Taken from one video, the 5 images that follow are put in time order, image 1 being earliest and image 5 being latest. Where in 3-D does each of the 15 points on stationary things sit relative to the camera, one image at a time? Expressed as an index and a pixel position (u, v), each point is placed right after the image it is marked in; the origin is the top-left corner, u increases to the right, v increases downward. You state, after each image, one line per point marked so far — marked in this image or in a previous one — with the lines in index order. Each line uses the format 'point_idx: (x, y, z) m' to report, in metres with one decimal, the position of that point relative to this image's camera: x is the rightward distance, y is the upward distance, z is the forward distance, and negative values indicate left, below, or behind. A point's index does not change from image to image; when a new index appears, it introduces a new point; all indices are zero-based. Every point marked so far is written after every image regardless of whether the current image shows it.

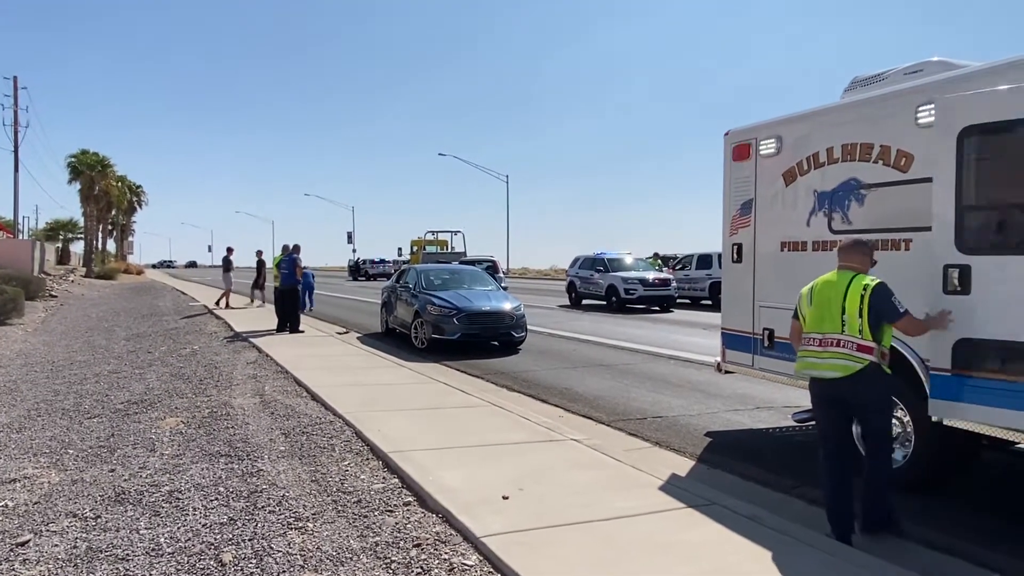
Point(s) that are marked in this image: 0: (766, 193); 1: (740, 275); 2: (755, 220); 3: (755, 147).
0: (+2.1, +0.8, +8.4) m
1: (+1.9, +0.1, +8.7) m
2: (+2.0, +0.6, +8.5) m
3: (+2.0, +1.2, +8.5) m
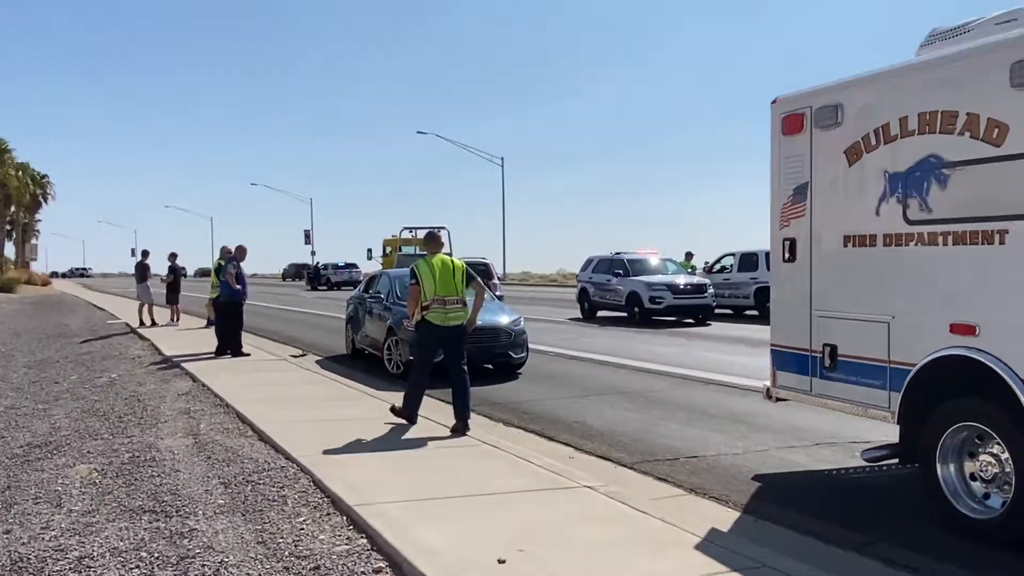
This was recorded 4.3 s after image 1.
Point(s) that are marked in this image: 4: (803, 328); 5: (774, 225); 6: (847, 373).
0: (+2.0, +0.7, +6.8) m
1: (+1.9, +0.1, +7.0) m
2: (+2.0, +0.5, +6.9) m
3: (+2.0, +1.1, +6.9) m
4: (+2.0, -0.3, +7.0) m
5: (+1.8, +0.4, +7.2) m
6: (+2.1, -0.6, +6.6) m
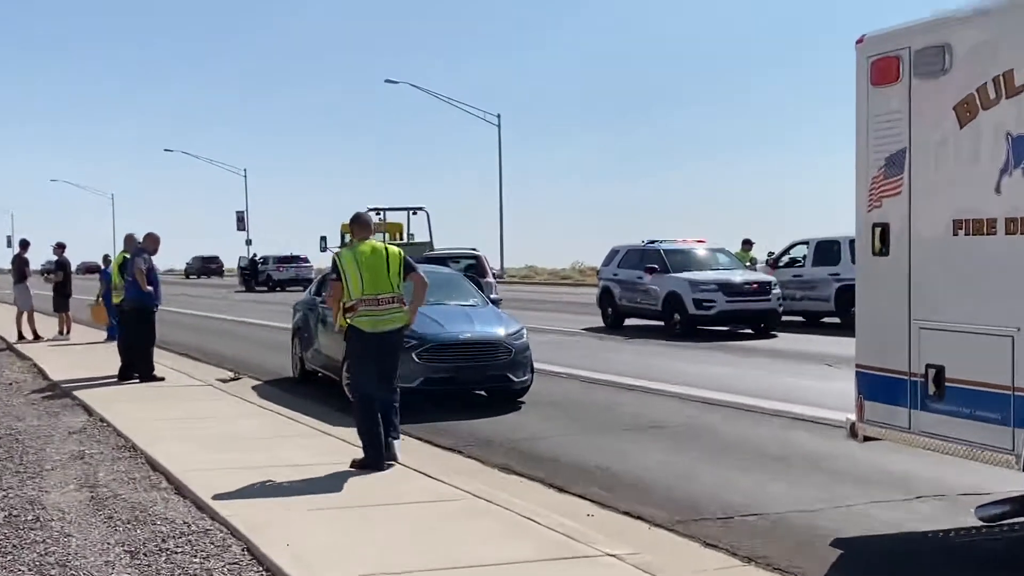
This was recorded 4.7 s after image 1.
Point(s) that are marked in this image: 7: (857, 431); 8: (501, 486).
0: (+2.0, +0.7, +5.1) m
1: (+1.9, +0.1, +5.4) m
2: (+2.0, +0.5, +5.2) m
3: (+2.0, +1.1, +5.2) m
4: (+2.0, -0.3, +5.3) m
5: (+1.8, +0.4, +5.6) m
6: (+2.1, -0.6, +4.9) m
7: (+1.9, -0.8, +5.7) m
8: (-0.1, -1.2, +6.4) m
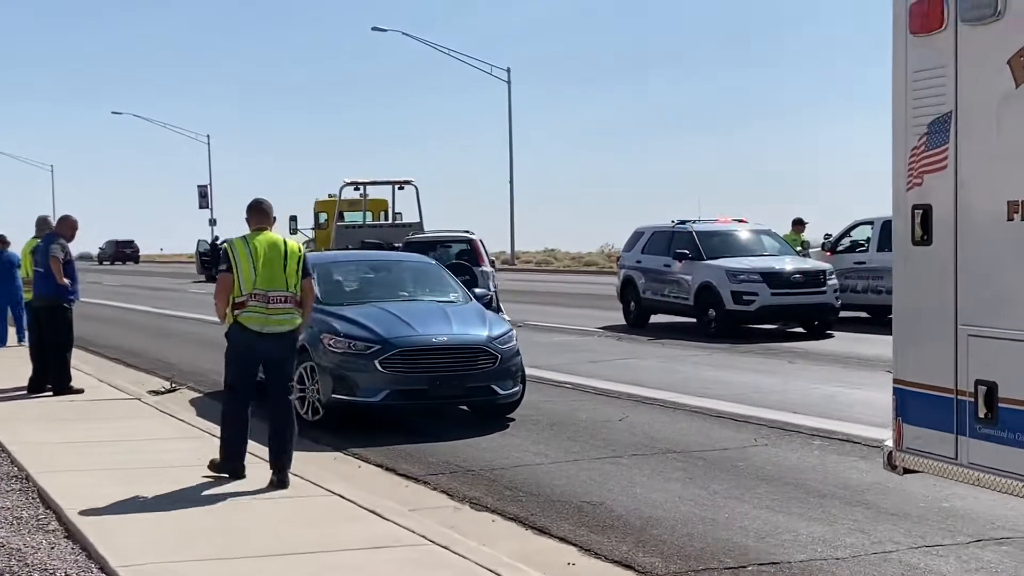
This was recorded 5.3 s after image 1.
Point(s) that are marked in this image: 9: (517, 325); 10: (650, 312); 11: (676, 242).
0: (+2.1, +0.8, +4.2) m
1: (+1.9, +0.1, +4.5) m
2: (+2.0, +0.6, +4.3) m
3: (+2.0, +1.2, +4.3) m
4: (+2.0, -0.2, +4.4) m
5: (+1.9, +0.5, +4.7) m
6: (+2.1, -0.5, +4.1) m
7: (+1.9, -0.8, +4.8) m
8: (-0.1, -1.2, +5.6) m
9: (0.0, -0.8, +19.2) m
10: (+2.4, -0.5, +18.2) m
11: (+2.8, +0.7, +17.8) m
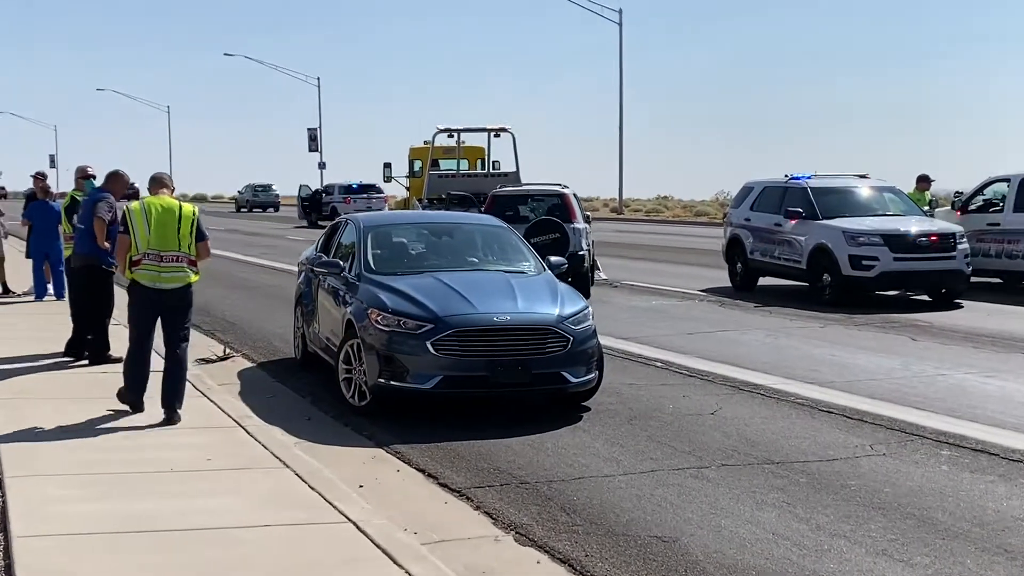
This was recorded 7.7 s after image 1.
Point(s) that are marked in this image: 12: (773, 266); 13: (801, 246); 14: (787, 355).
0: (+2.4, +0.9, +3.7) m
1: (+2.3, +0.2, +4.0) m
2: (+2.4, +0.7, +3.8) m
3: (+2.4, +1.3, +3.8) m
4: (+2.4, -0.1, +4.0) m
5: (+2.3, +0.6, +4.2) m
6: (+2.5, -0.4, +3.6) m
7: (+2.3, -0.6, +4.4) m
8: (+0.4, -1.0, +5.4) m
9: (+1.9, +0.2, +18.9) m
10: (+4.3, +0.3, +17.6) m
11: (+4.6, +1.5, +17.0) m
12: (+4.4, +0.5, +17.1) m
13: (+4.6, +0.7, +16.4) m
14: (+3.1, -0.4, +11.4) m
